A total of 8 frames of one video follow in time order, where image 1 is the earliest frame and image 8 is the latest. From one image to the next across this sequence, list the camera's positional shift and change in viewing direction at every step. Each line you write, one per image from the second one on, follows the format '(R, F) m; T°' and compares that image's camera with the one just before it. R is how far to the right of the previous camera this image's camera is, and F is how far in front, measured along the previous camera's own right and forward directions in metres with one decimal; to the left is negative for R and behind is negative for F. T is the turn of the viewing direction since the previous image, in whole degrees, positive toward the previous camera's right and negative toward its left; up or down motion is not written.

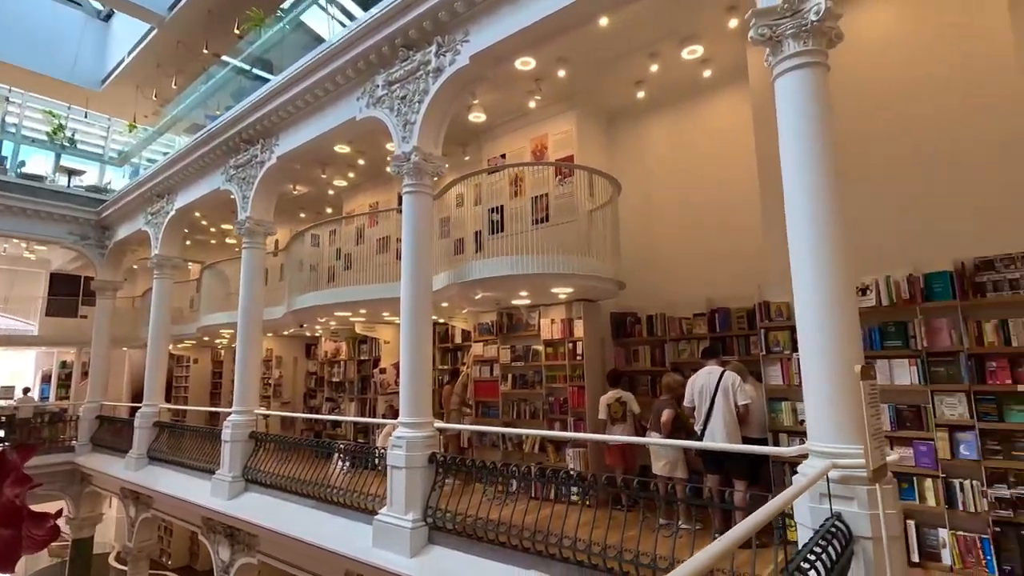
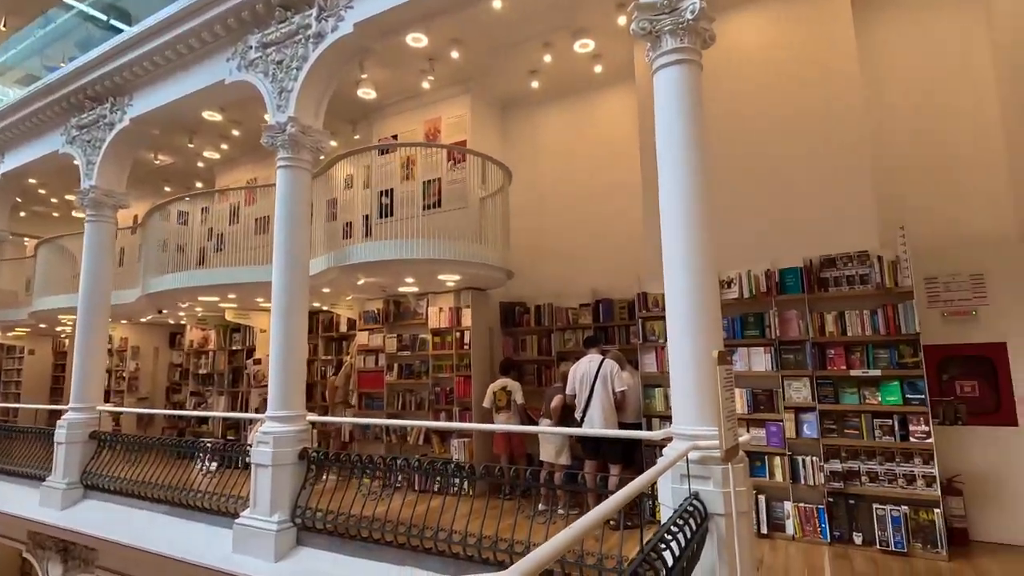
(+0.2, +0.1) m; +11°
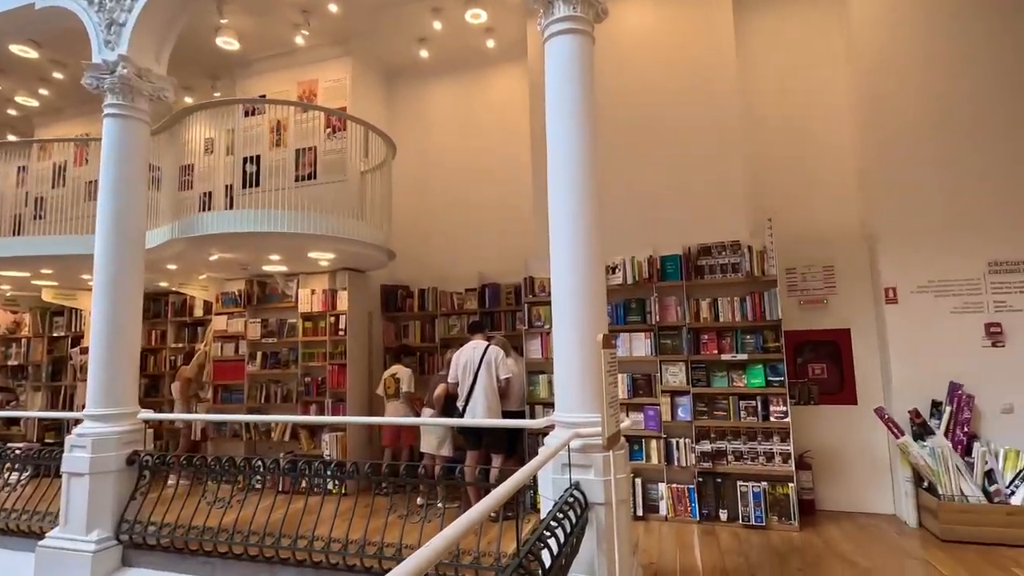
(+0.1, +0.3) m; +12°
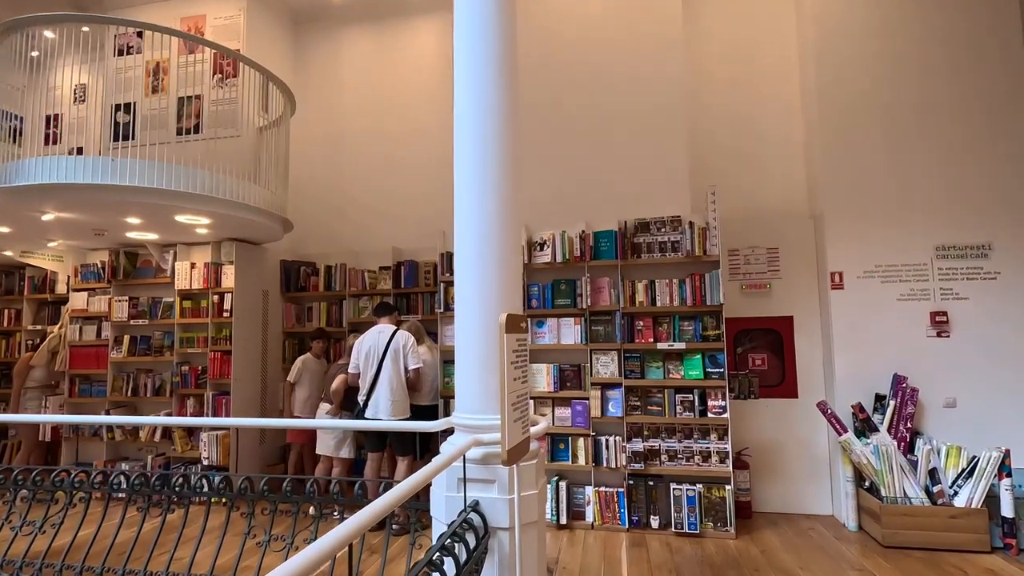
(+0.3, +0.7) m; +6°
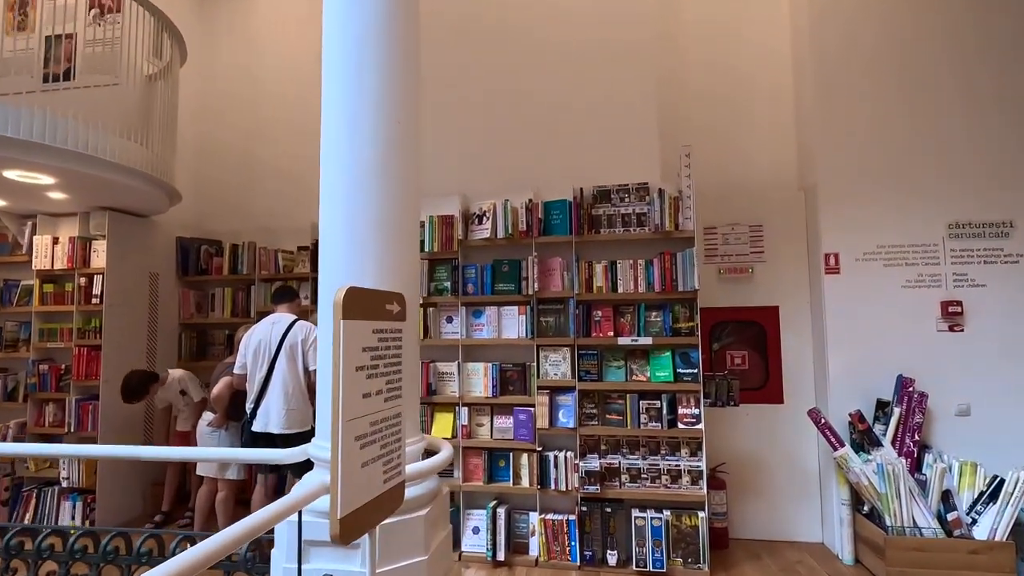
(+0.3, +0.8) m; +3°
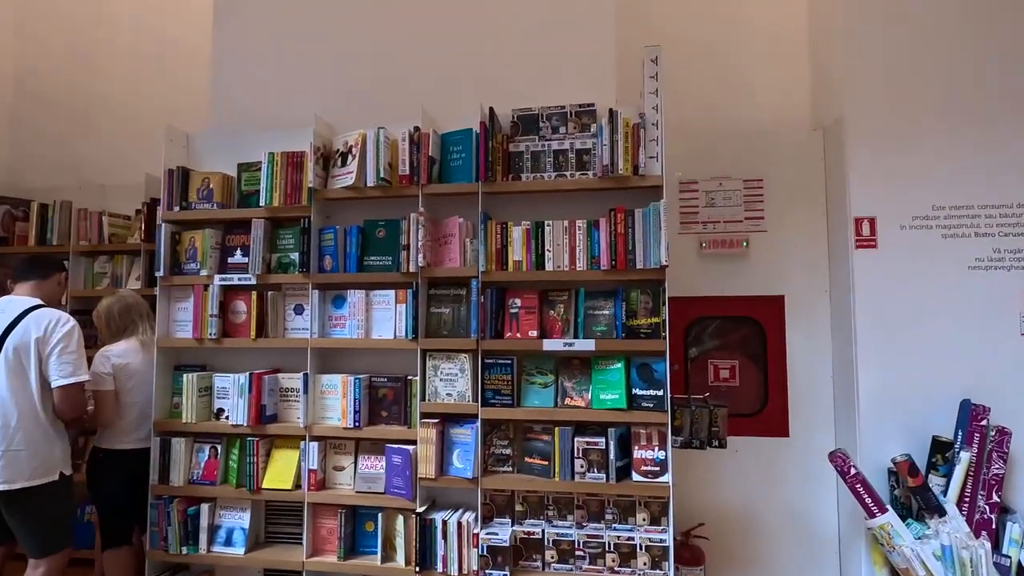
(+0.5, +1.2) m; +2°
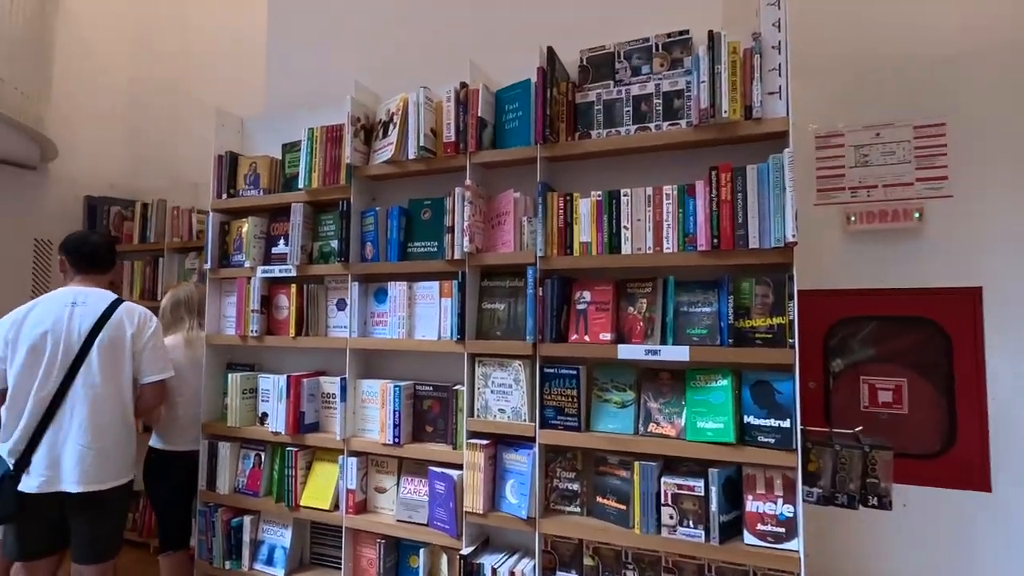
(+0.2, +0.5) m; -13°
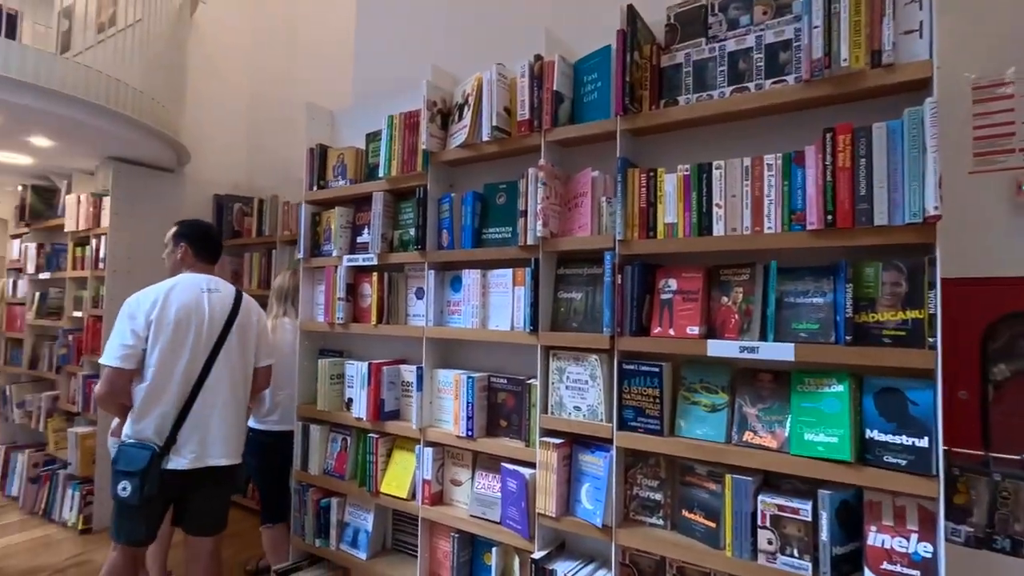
(+0.1, +0.1) m; -11°
